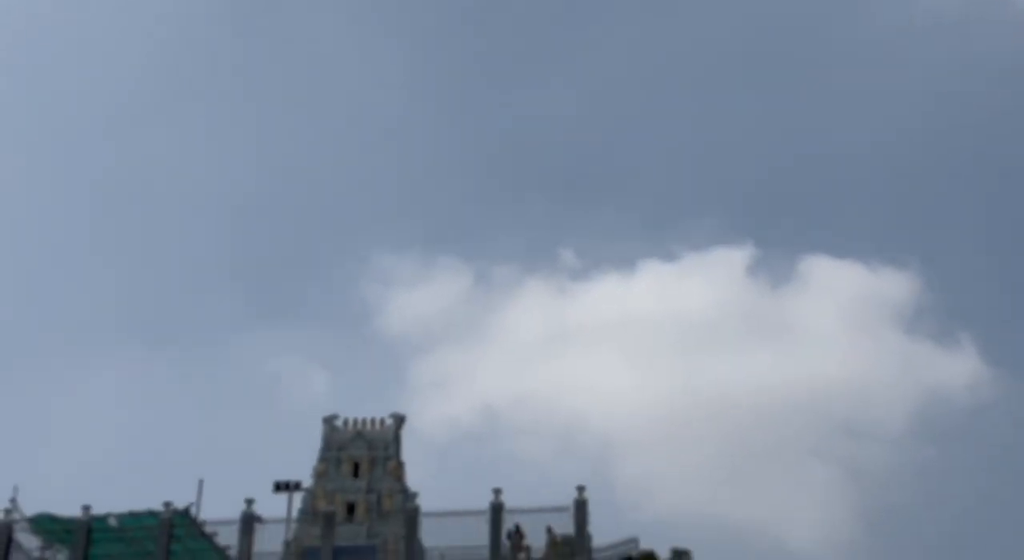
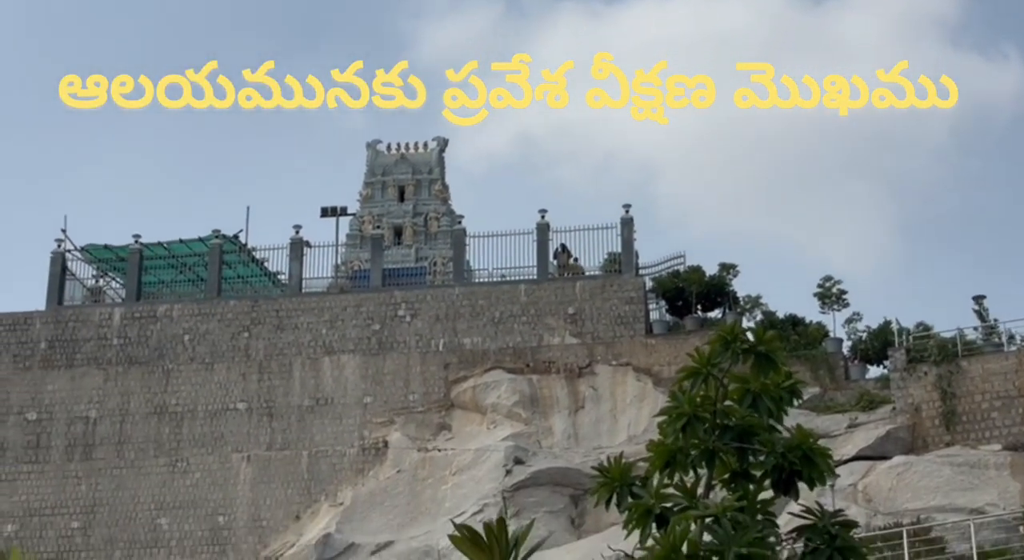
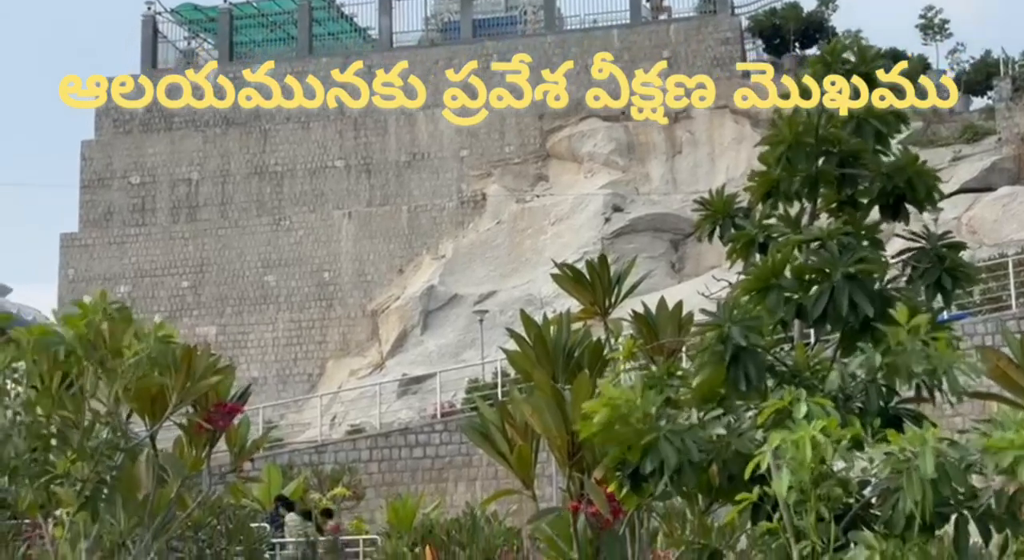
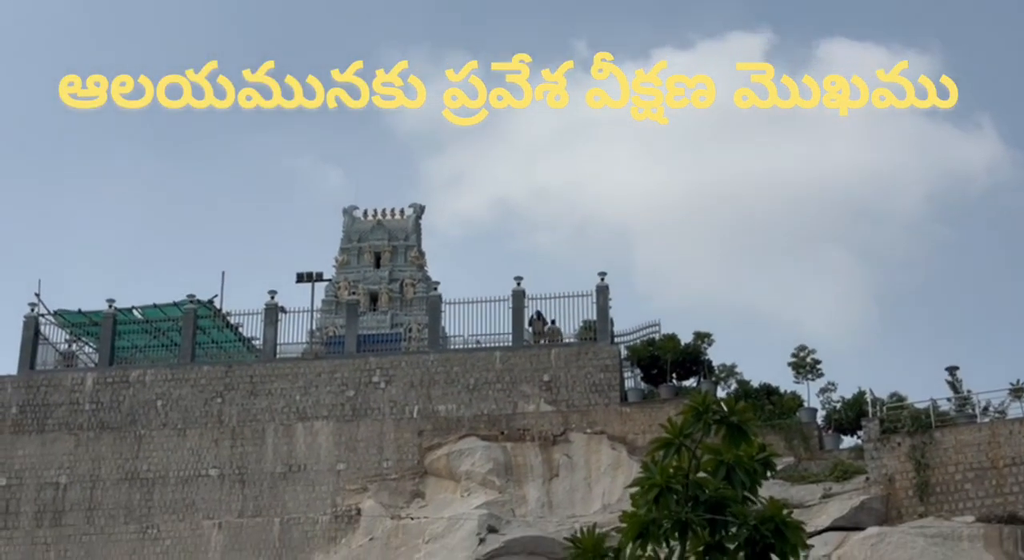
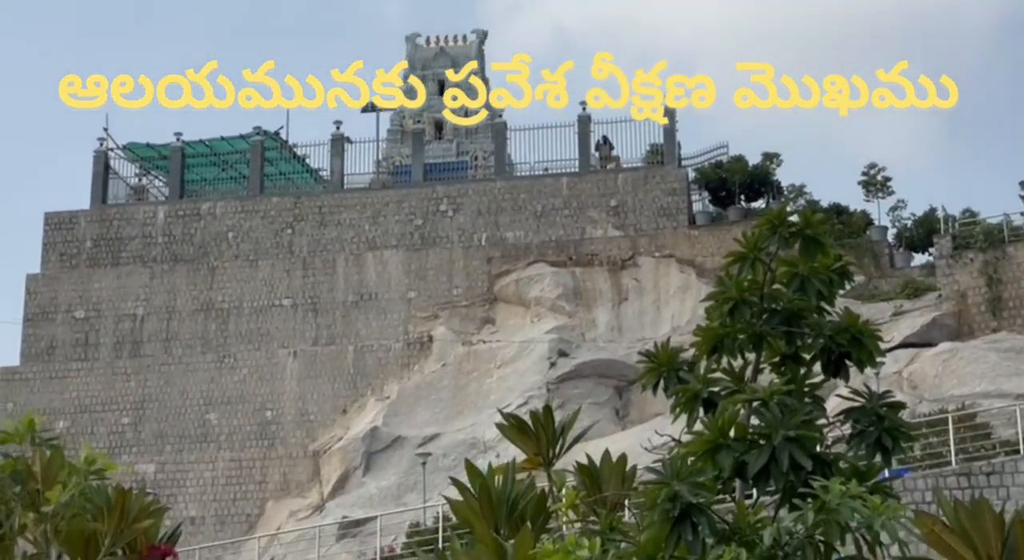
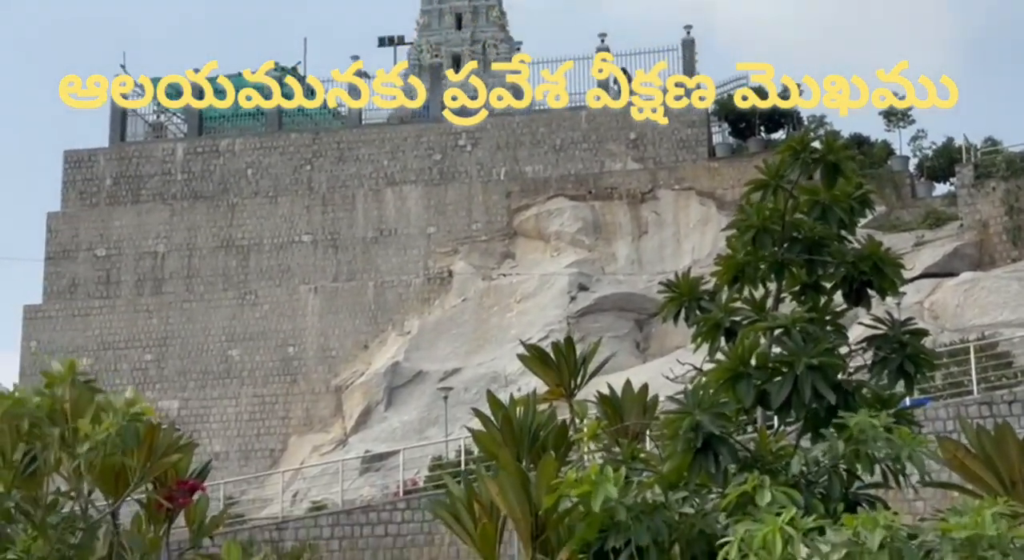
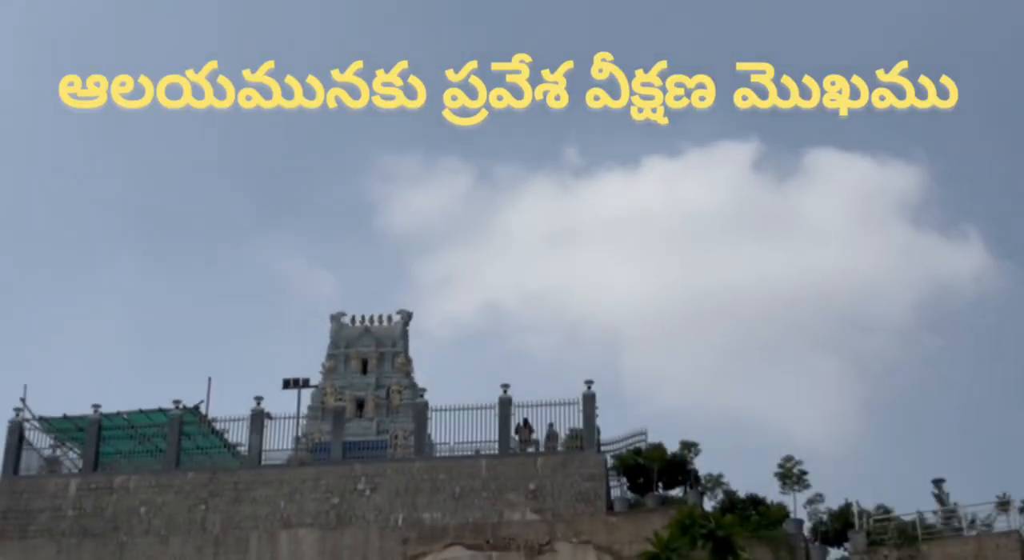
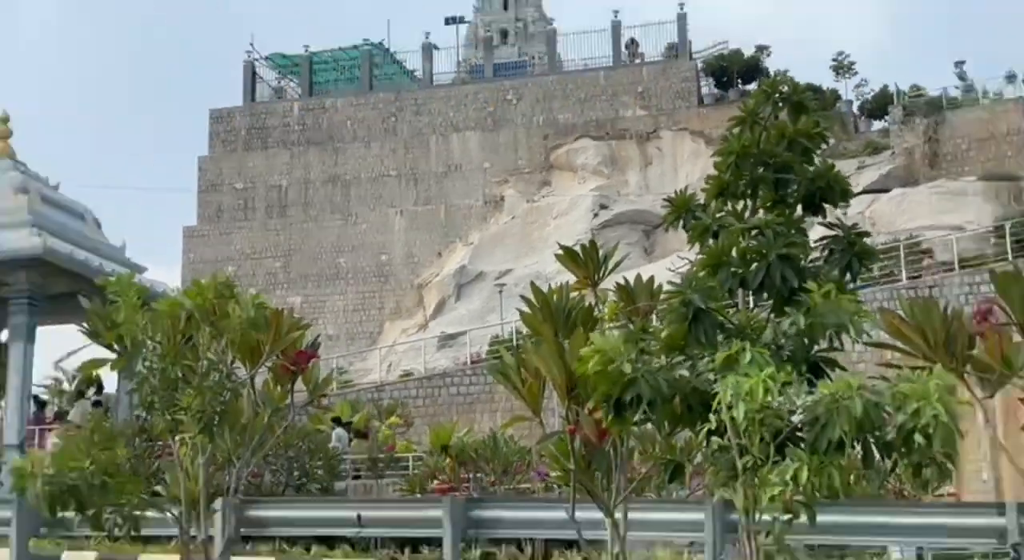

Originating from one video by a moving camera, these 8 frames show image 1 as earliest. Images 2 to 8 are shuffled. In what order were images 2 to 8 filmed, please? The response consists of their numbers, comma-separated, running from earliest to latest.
7, 4, 2, 5, 6, 3, 8
